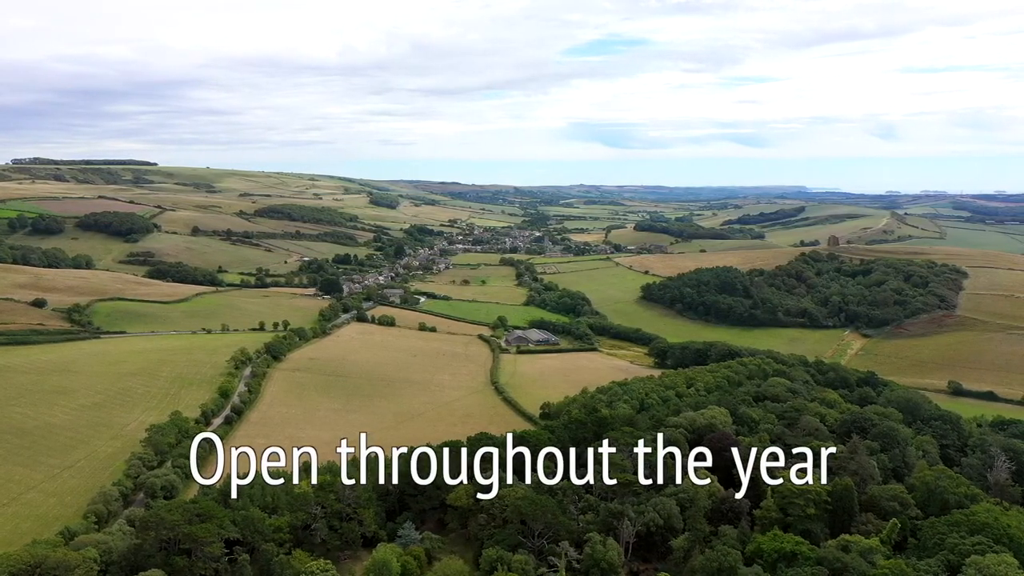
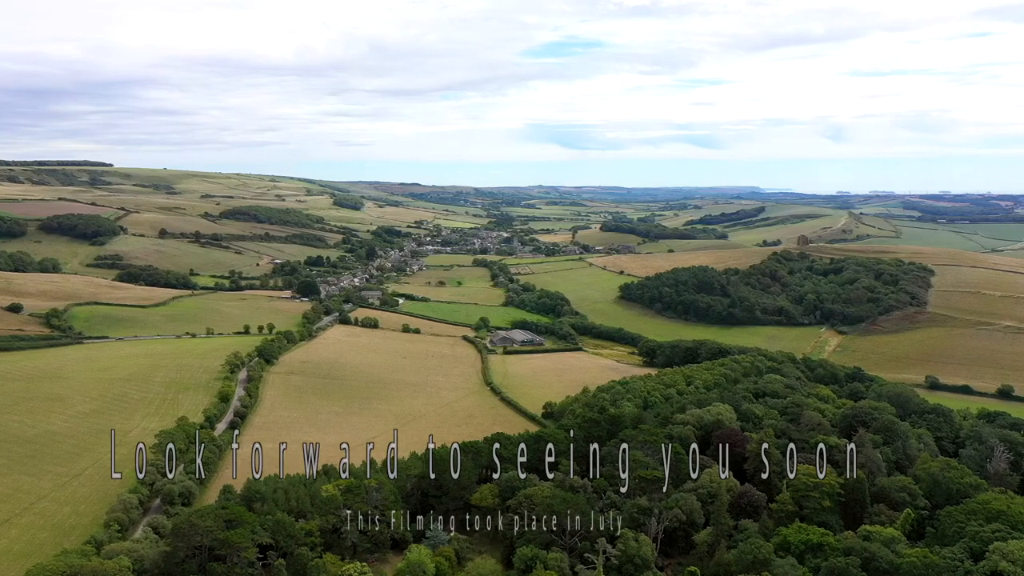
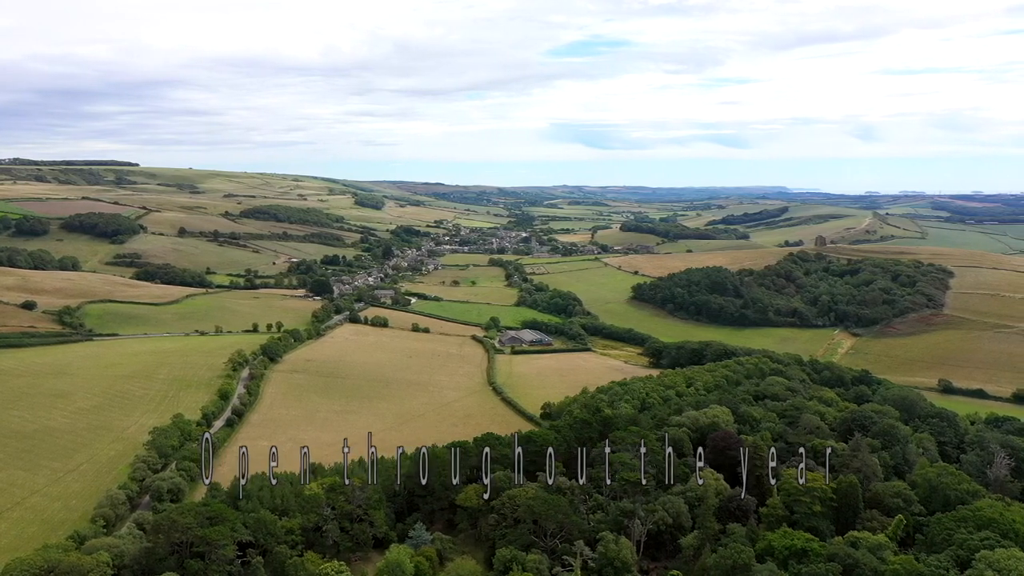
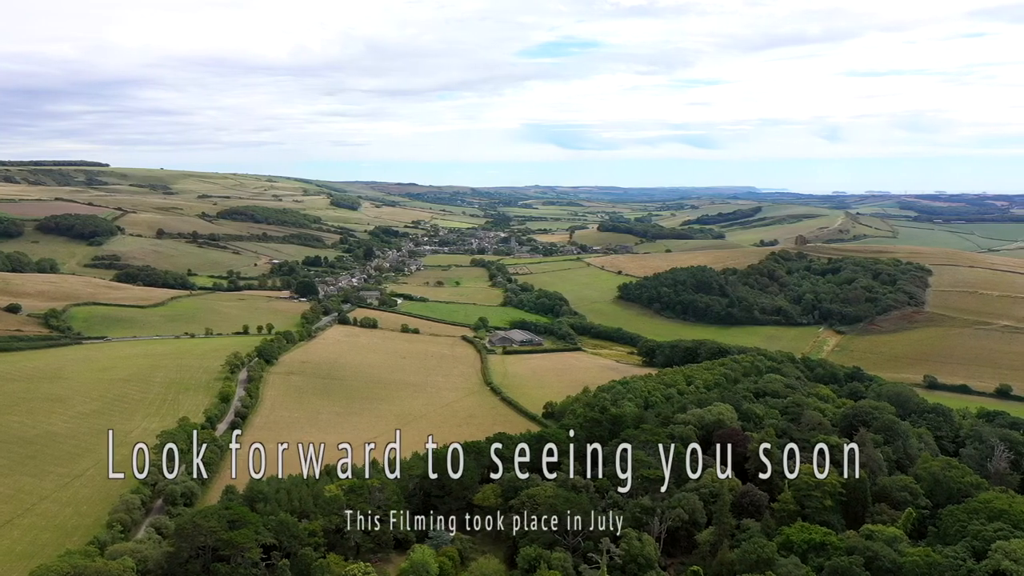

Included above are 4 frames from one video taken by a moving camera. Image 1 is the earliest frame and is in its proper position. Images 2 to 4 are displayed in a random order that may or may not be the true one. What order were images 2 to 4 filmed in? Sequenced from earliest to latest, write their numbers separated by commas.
3, 2, 4
